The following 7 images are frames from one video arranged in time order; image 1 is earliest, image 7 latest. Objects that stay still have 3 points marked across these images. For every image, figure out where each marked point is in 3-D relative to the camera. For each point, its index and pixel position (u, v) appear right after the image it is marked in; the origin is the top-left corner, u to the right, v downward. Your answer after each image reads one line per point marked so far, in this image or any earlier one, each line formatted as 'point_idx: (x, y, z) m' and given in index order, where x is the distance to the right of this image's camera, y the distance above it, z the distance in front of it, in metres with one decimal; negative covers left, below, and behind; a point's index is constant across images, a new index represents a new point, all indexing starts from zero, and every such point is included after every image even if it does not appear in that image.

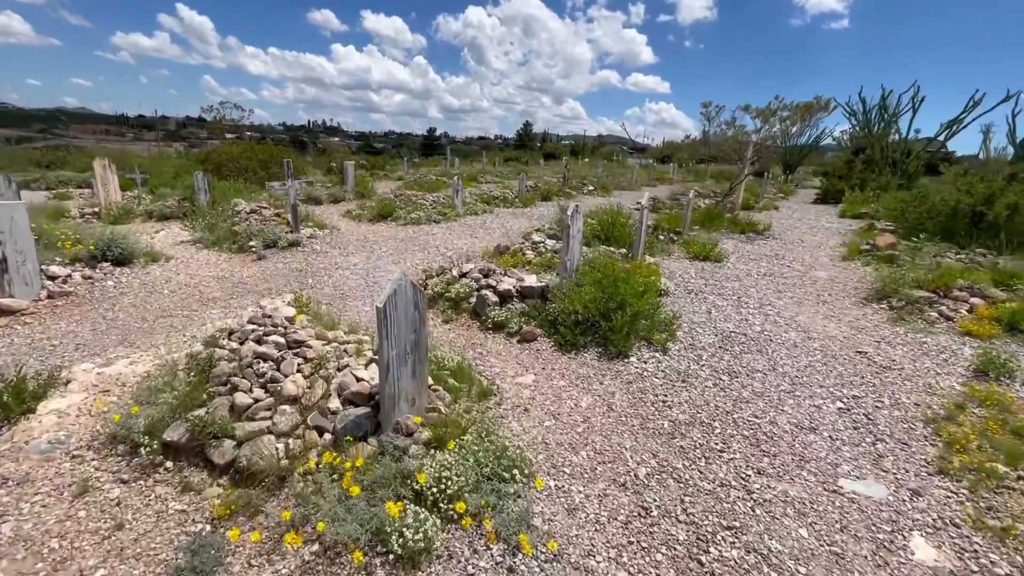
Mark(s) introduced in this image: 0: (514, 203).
0: (+0.1, +3.2, +18.4) m
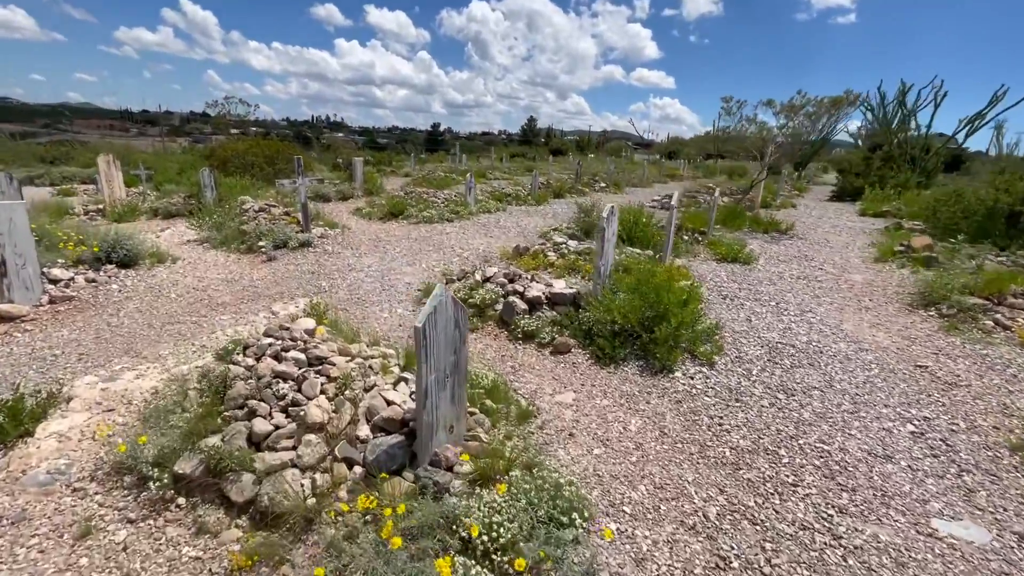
0: (+0.5, +3.3, +17.9) m
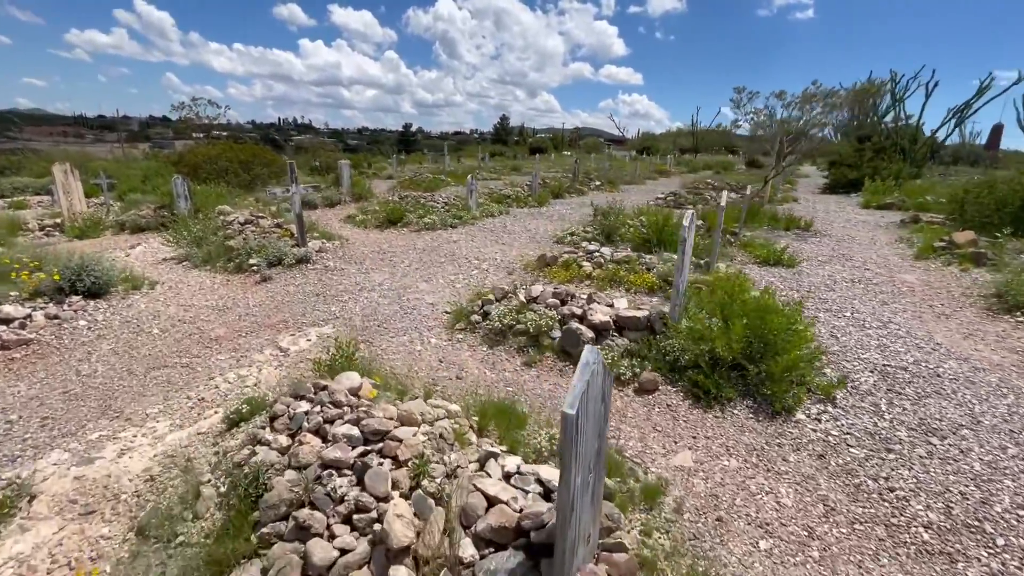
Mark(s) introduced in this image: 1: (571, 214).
0: (+0.6, +3.0, +17.0) m
1: (+1.9, +2.4, +15.6) m
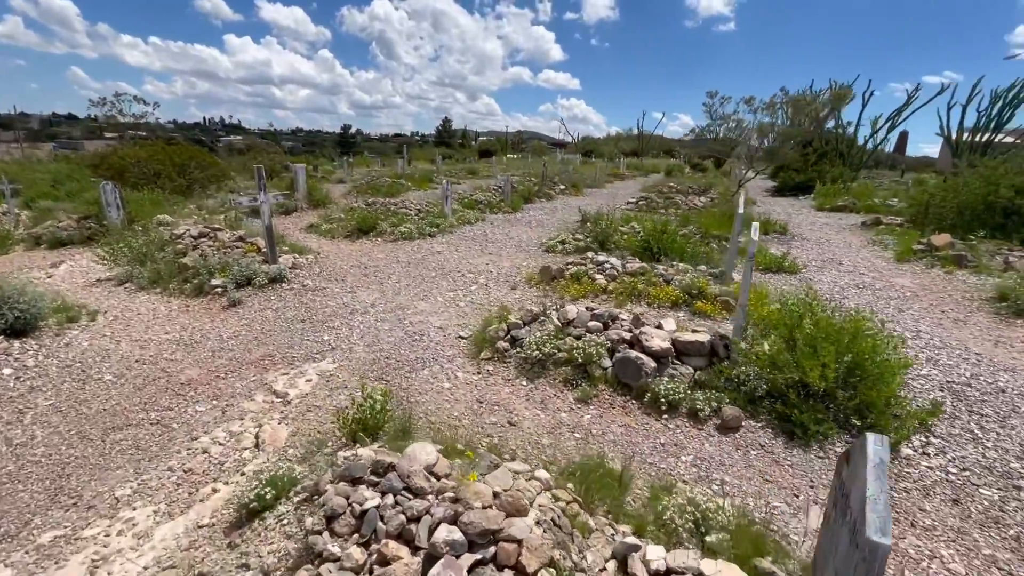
0: (-0.3, +2.7, +16.3) m
1: (+1.2, +2.1, +15.0) m
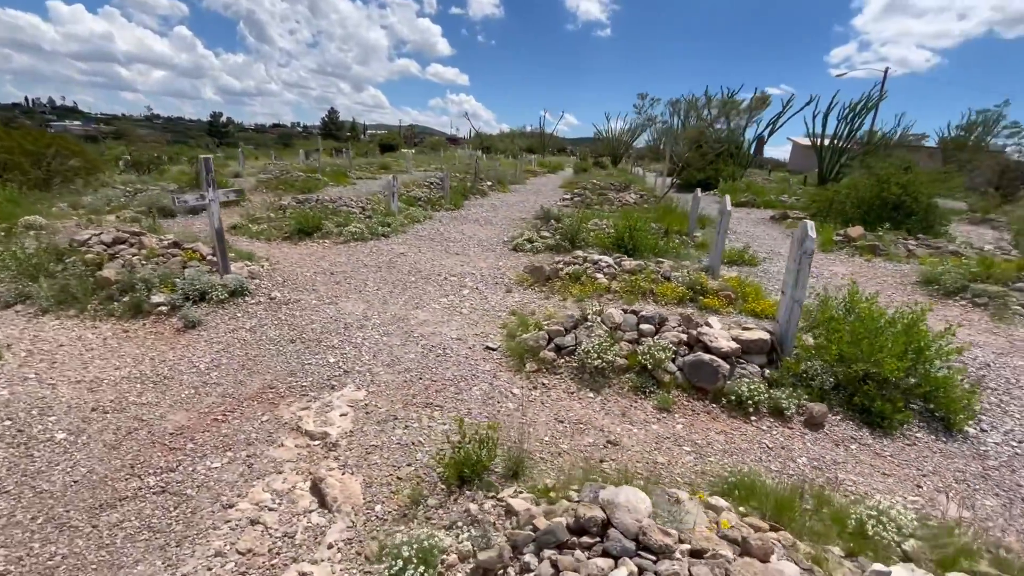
0: (-2.2, +2.7, +15.5) m
1: (-0.5, +2.1, +14.6) m
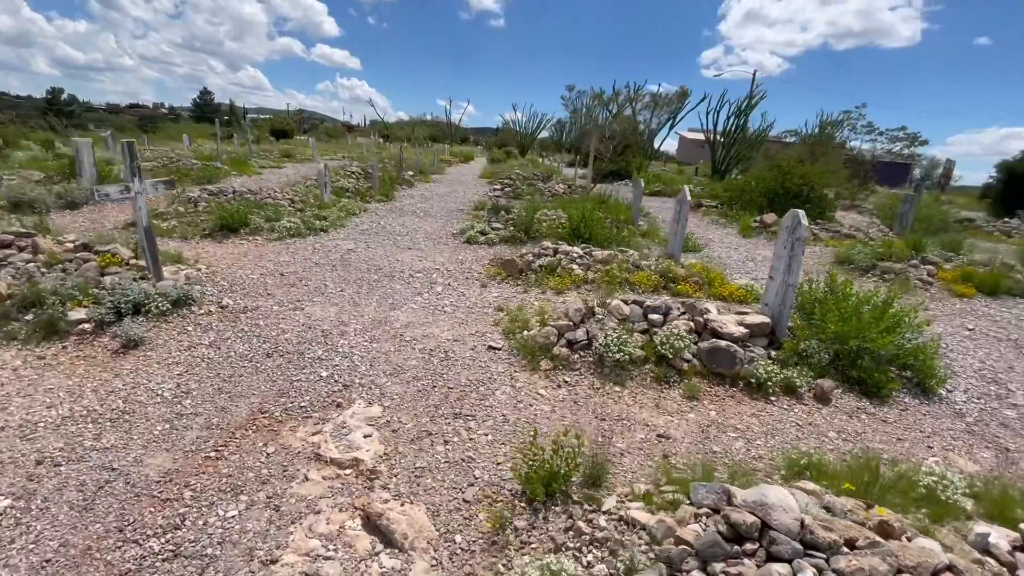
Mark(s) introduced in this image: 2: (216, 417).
0: (-4.2, +2.8, +14.6) m
1: (-2.3, +2.3, +14.1) m
2: (-2.5, -1.1, +4.0) m
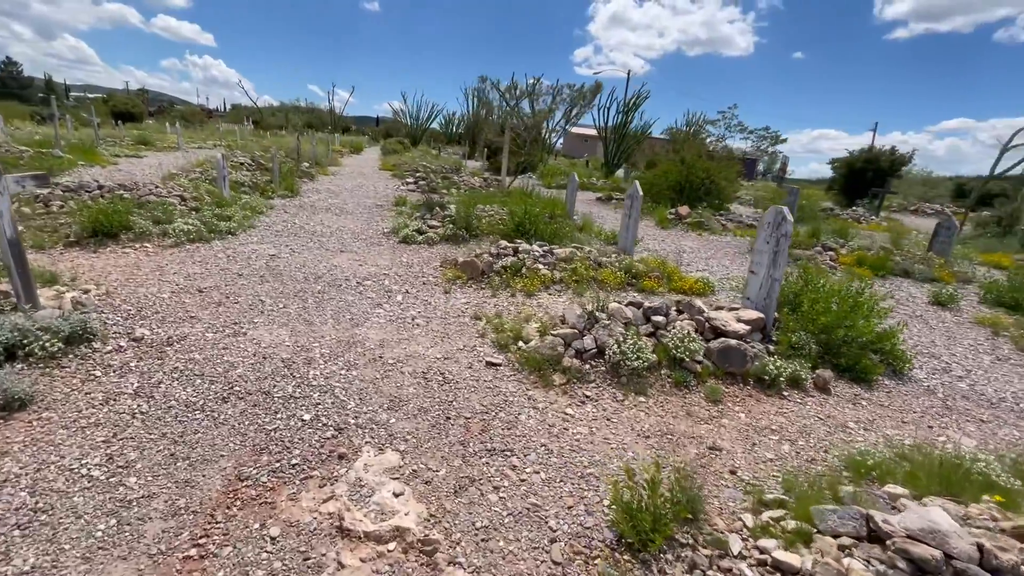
0: (-6.3, +2.6, +12.8) m
1: (-4.3, +2.2, +12.8) m
2: (-2.1, -1.3, +3.0) m
